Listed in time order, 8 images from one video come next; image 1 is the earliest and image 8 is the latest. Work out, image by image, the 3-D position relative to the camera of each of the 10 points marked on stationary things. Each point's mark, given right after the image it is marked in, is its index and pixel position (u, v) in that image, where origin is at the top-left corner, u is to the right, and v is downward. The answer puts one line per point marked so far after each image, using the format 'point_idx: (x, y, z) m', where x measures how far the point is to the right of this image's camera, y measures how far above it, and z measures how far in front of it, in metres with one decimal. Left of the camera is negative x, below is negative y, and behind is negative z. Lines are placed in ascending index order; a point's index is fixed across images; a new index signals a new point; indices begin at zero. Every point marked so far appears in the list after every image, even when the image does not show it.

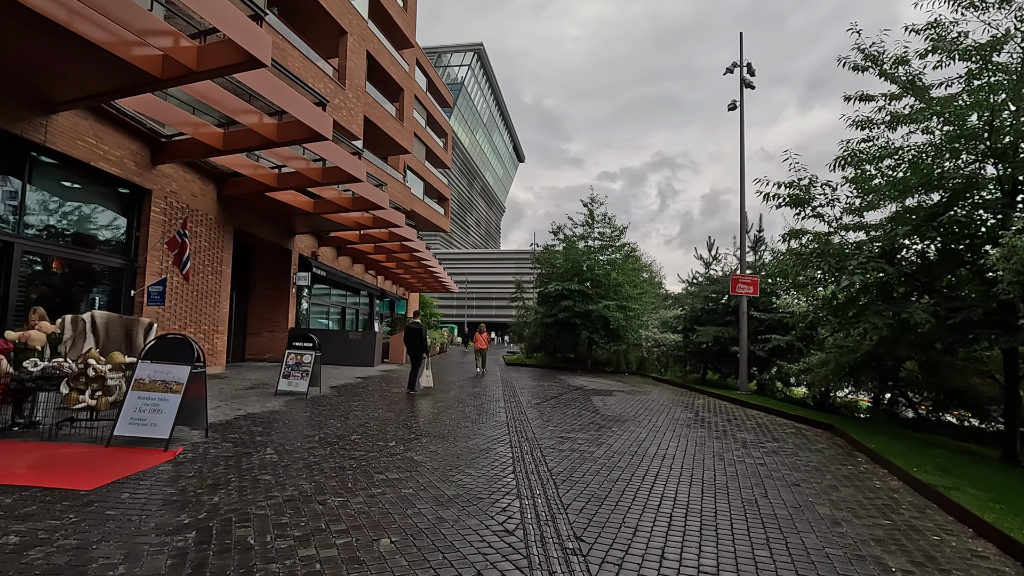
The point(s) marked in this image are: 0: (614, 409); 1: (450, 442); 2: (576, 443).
0: (+2.1, -2.5, +11.0) m
1: (-0.8, -2.0, +6.9) m
2: (+0.8, -2.1, +7.2) m
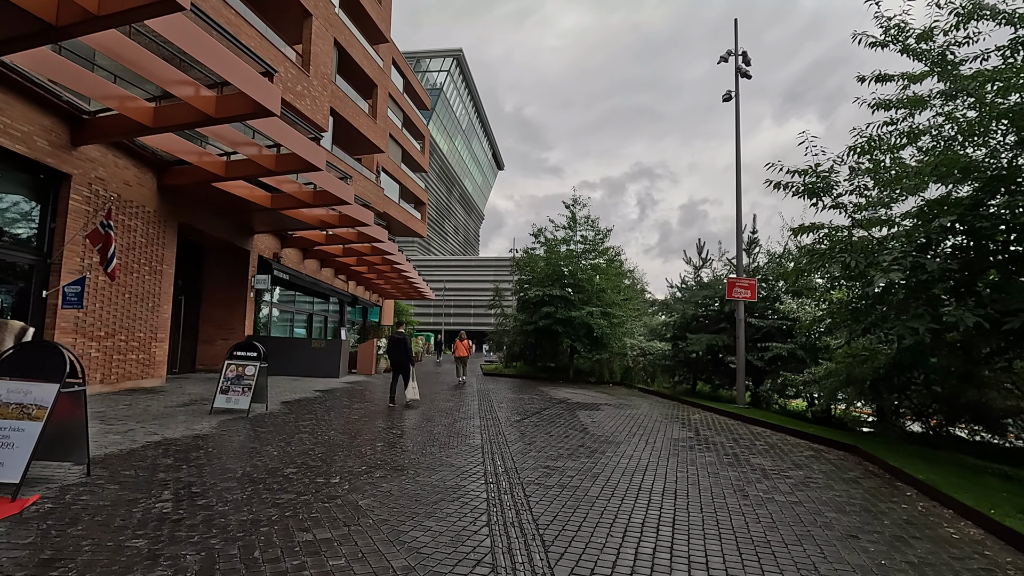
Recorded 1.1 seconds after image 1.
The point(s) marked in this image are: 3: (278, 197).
0: (+1.7, -2.5, +9.7) m
1: (-1.1, -1.9, +5.5) m
2: (+0.6, -2.0, +5.9) m
3: (-6.2, +2.5, +14.4) m
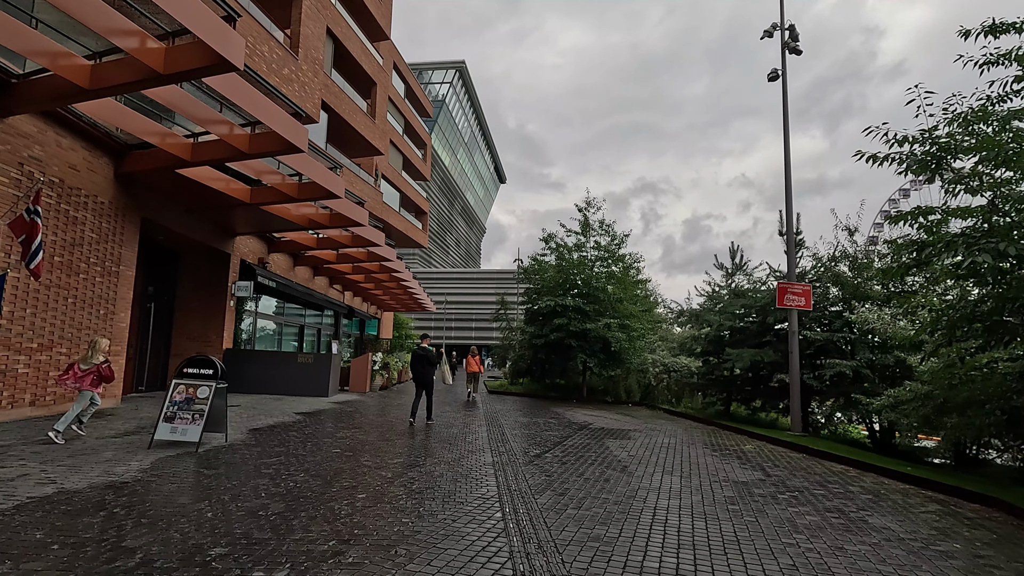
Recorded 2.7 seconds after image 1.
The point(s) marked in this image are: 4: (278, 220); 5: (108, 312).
0: (+2.0, -2.6, +7.8) m
1: (-0.8, -1.9, +3.7) m
2: (+0.8, -2.0, +4.0) m
3: (-5.9, +2.3, +12.6) m
4: (-6.3, +1.8, +14.5) m
5: (-7.9, -0.5, +10.6) m
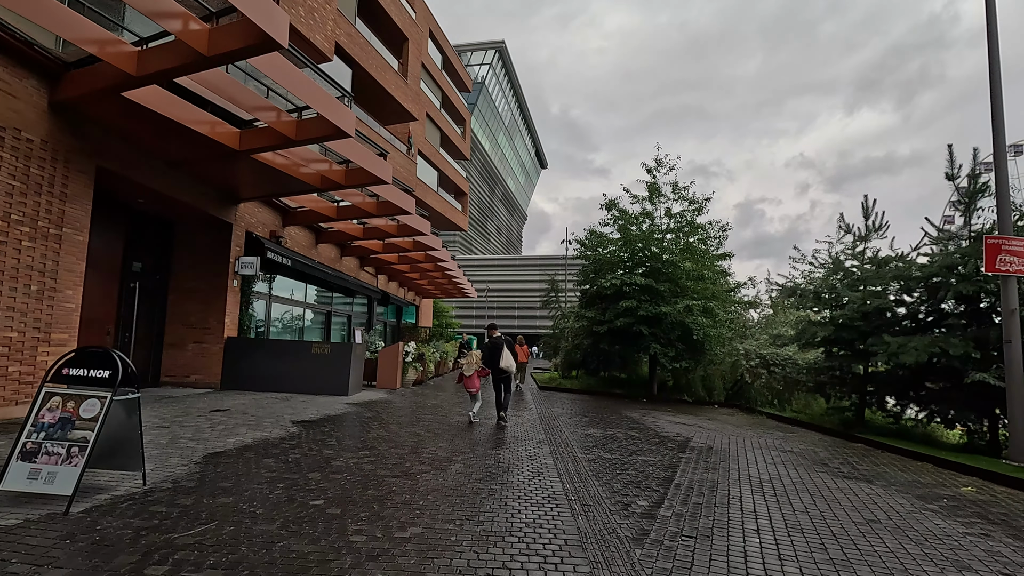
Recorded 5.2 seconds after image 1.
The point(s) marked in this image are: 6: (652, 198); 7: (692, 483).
0: (+2.8, -2.1, +4.5) m
1: (-0.3, -1.5, +0.6) m
2: (+1.4, -1.6, +0.8) m
3: (-4.8, +2.8, +9.8) m
4: (-5.0, +2.4, +11.7) m
5: (-6.9, 0.0, +8.0) m
6: (+4.7, +3.1, +18.1) m
7: (+2.0, -2.2, +6.0) m
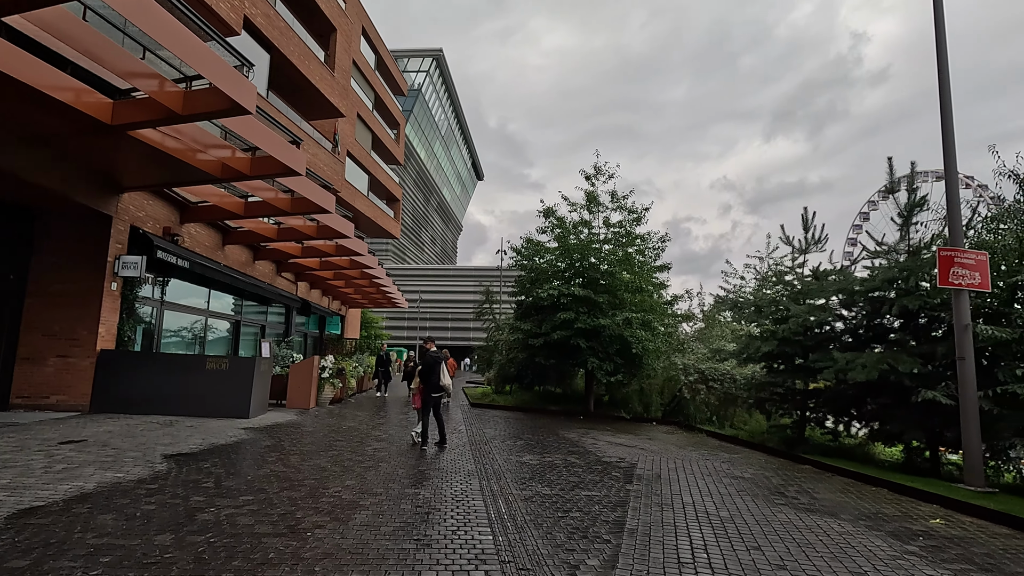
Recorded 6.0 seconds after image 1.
0: (+2.2, -2.1, +3.7) m
1: (-0.3, -1.4, -0.6) m
2: (+1.3, -1.5, -0.2) m
3: (-5.9, +2.8, +8.2) m
4: (-6.3, +2.3, +10.0) m
5: (-7.8, 0.0, +6.0) m
6: (+2.6, +2.7, +17.6) m
7: (+1.3, -2.3, +5.1) m
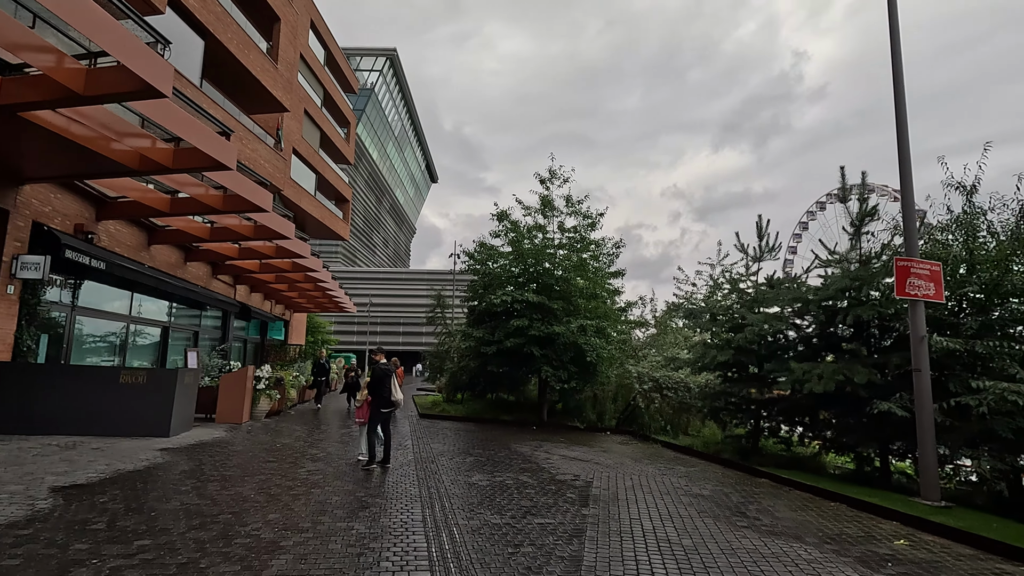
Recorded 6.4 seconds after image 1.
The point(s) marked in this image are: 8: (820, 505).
0: (+1.9, -2.2, +3.3) m
1: (-0.3, -1.4, -1.2) m
2: (+1.2, -1.6, -0.6) m
3: (-6.5, +2.7, +7.1) m
4: (-7.1, +2.2, +8.9) m
5: (-8.3, 0.0, +4.8) m
6: (+1.1, +2.5, +17.2) m
7: (+0.8, -2.4, +4.6) m
8: (+3.9, -2.8, +6.9) m
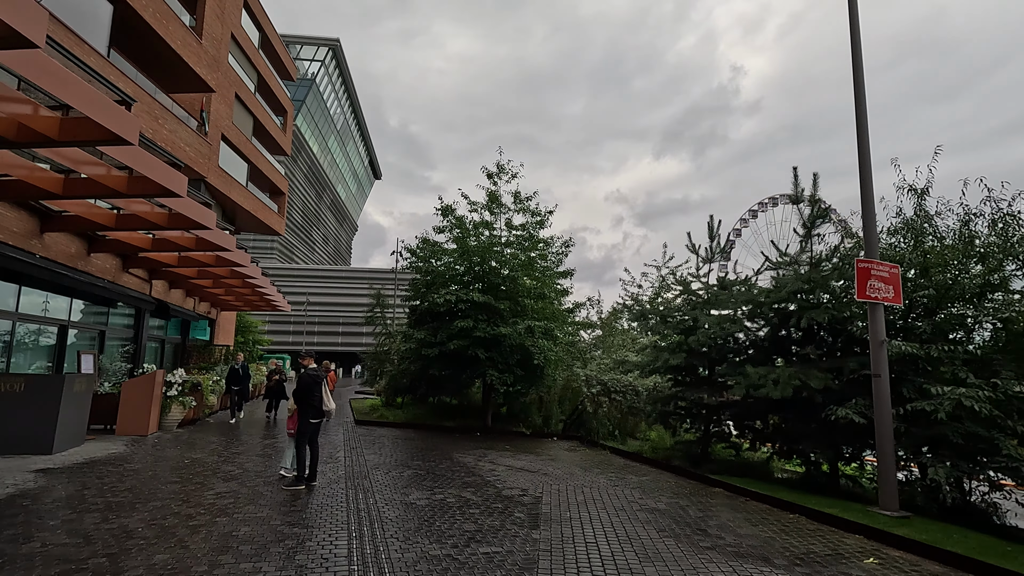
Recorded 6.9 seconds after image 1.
0: (+1.6, -2.2, +2.8) m
1: (-0.1, -1.4, -1.9) m
2: (+1.4, -1.5, -1.2) m
3: (-7.1, +2.9, +5.7) m
4: (-7.9, +2.4, +7.4) m
5: (-8.7, +0.1, +3.2) m
6: (-0.6, +2.5, +16.5) m
7: (+0.4, -2.3, +4.0) m
8: (+3.3, -2.8, +6.6) m
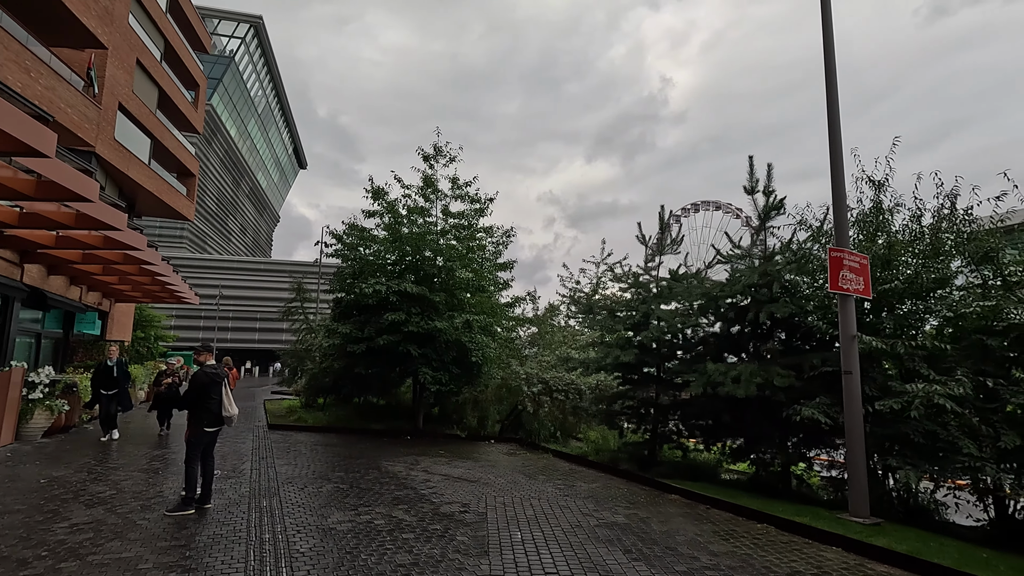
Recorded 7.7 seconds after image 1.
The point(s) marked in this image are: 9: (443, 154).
0: (+1.4, -2.1, +2.0) m
1: (+0.4, -1.2, -2.9) m
2: (+1.8, -1.4, -2.0) m
3: (-7.4, +3.2, +3.8) m
4: (-8.5, +2.7, +5.4) m
5: (-8.7, +0.5, +1.1) m
6: (-2.4, +2.7, +15.3) m
7: (+0.1, -2.2, +3.0) m
8: (+2.6, -2.7, +6.0) m
9: (-2.0, +3.8, +15.4) m
